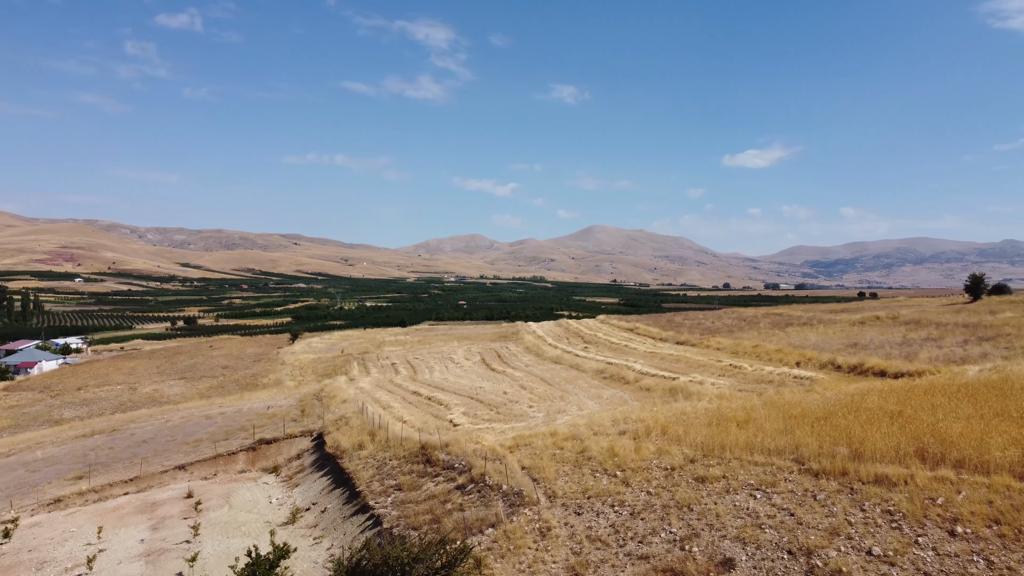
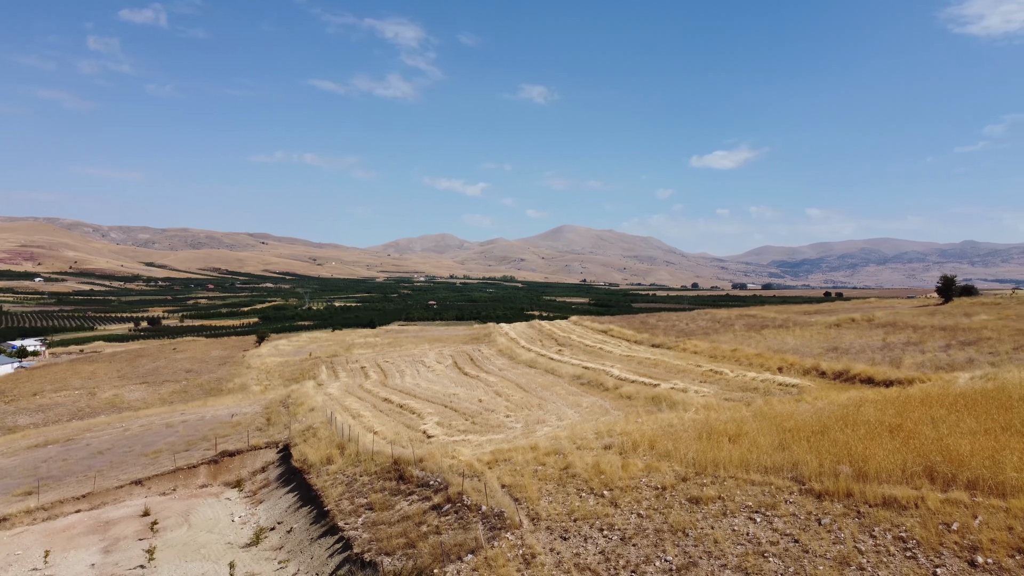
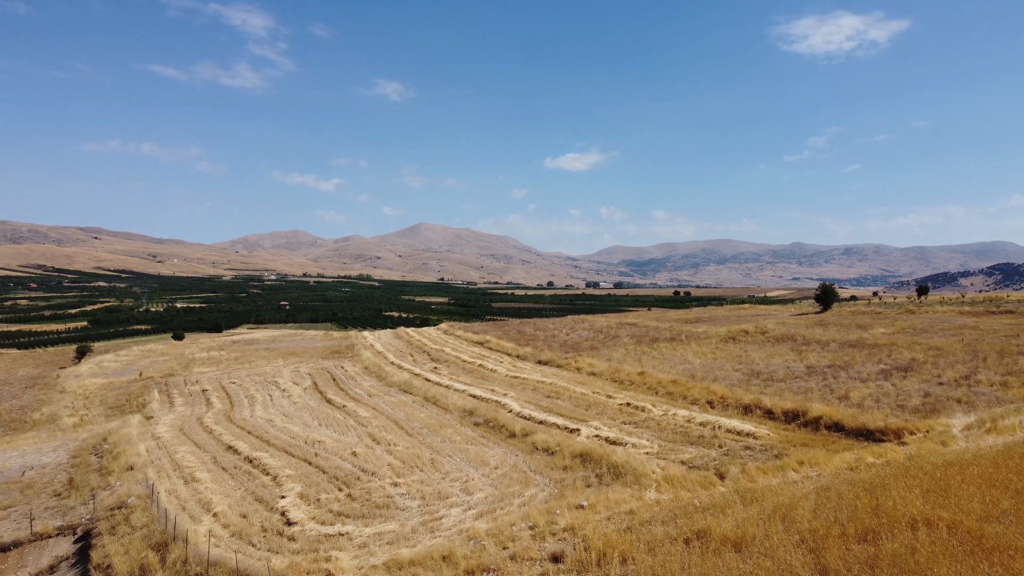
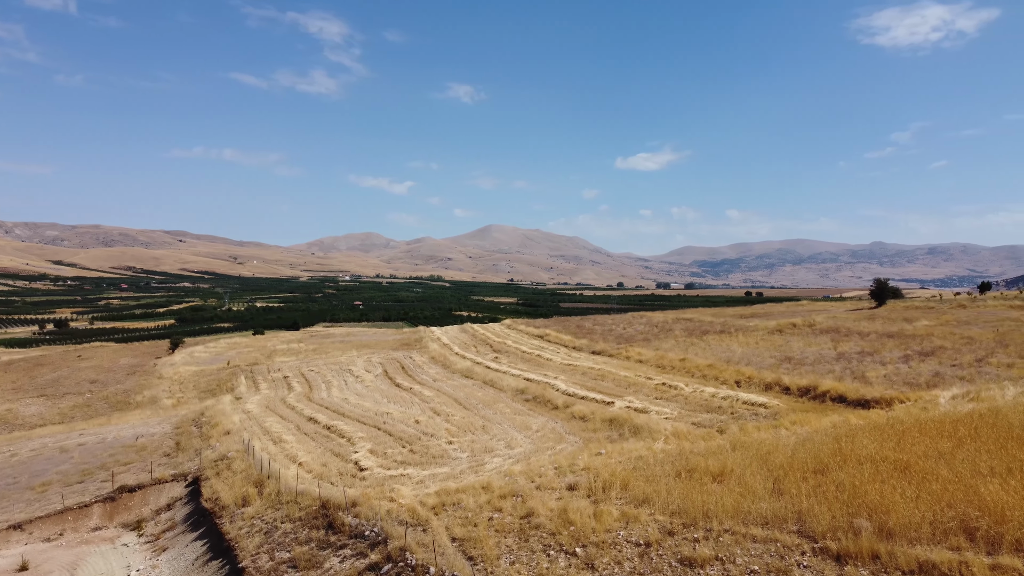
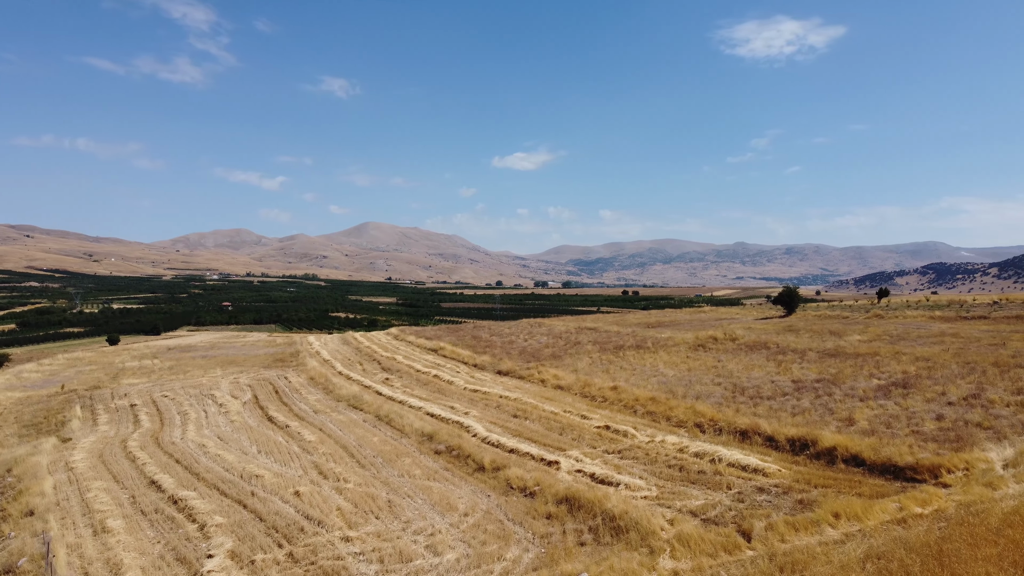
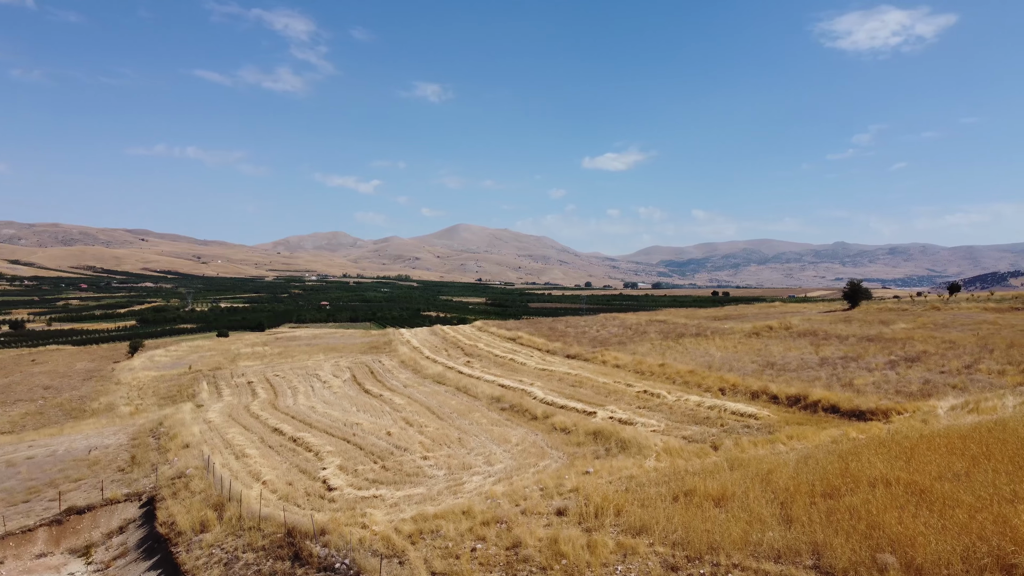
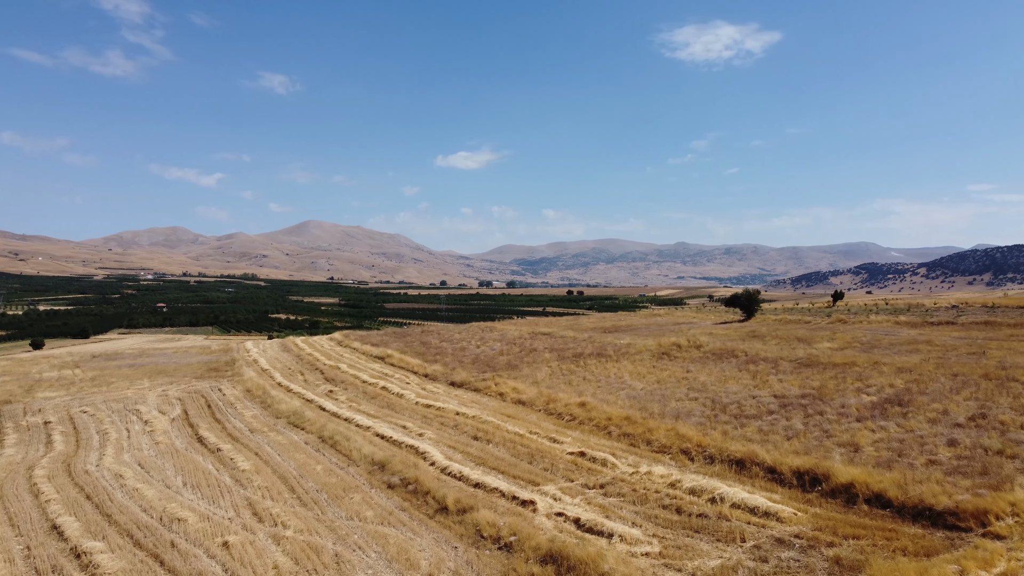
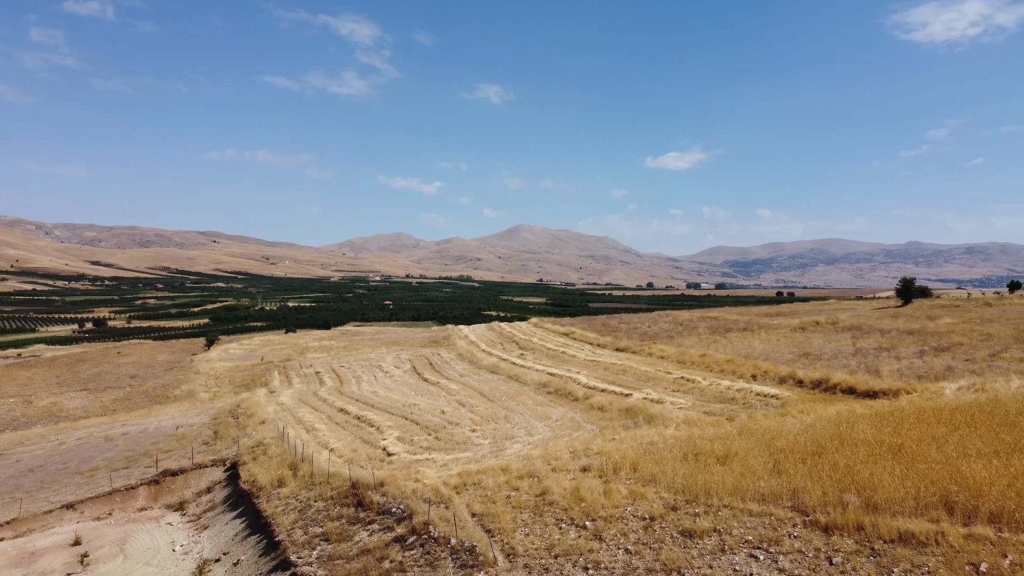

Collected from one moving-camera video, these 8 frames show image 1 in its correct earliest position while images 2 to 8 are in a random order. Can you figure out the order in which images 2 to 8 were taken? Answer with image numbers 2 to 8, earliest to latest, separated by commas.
2, 8, 4, 6, 3, 5, 7
